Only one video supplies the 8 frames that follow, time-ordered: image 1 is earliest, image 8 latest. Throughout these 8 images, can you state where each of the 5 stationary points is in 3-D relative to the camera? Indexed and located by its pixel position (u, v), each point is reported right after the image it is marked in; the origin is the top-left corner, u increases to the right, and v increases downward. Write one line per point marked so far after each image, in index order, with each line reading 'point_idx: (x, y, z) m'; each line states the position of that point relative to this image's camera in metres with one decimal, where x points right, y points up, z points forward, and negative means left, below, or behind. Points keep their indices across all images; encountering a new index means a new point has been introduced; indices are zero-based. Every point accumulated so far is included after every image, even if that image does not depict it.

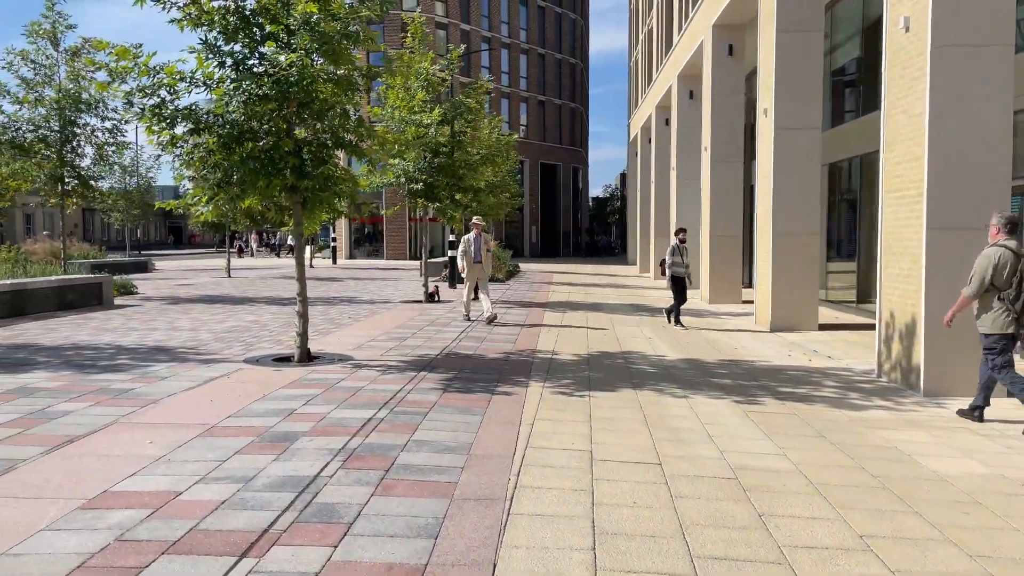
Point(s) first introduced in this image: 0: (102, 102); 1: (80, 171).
0: (-9.1, +4.1, +17.6) m
1: (-9.6, +2.6, +17.6) m
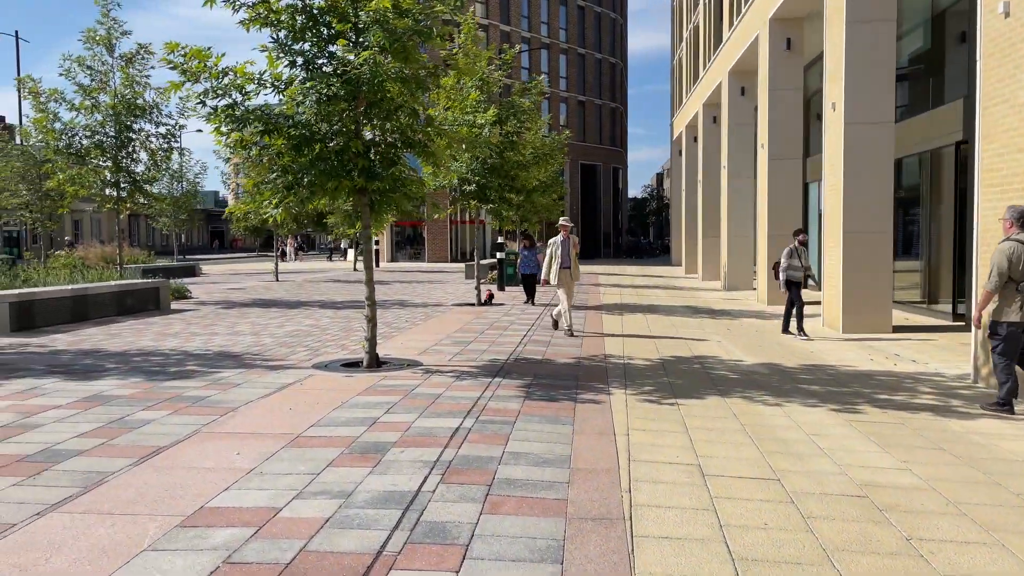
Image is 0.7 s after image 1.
0: (-7.9, +4.0, +17.7) m
1: (-8.4, +2.5, +17.8) m
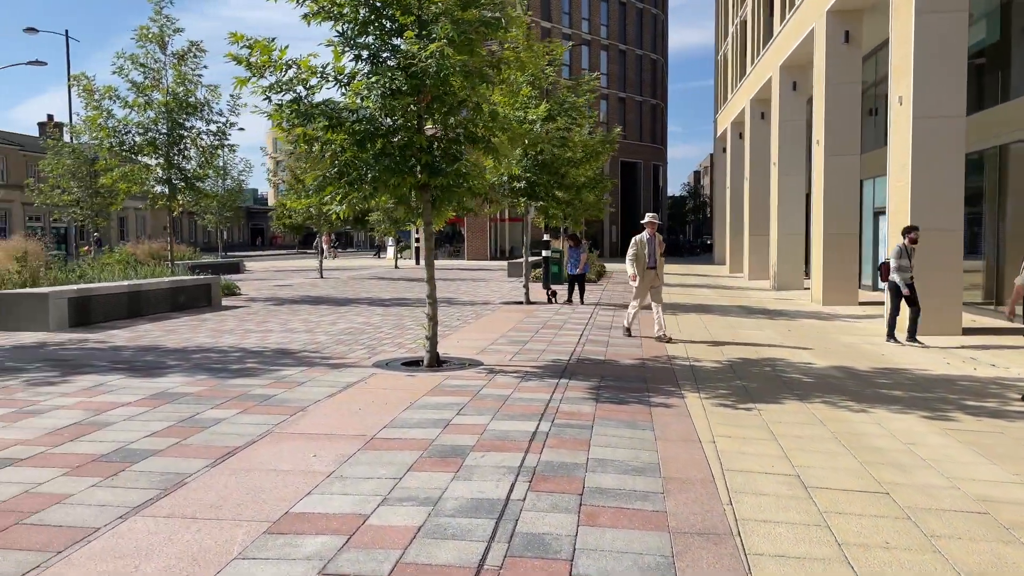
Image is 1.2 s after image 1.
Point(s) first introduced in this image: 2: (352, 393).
0: (-6.8, +4.1, +17.8) m
1: (-7.3, +2.6, +17.9) m
2: (-1.4, -0.9, +6.9) m
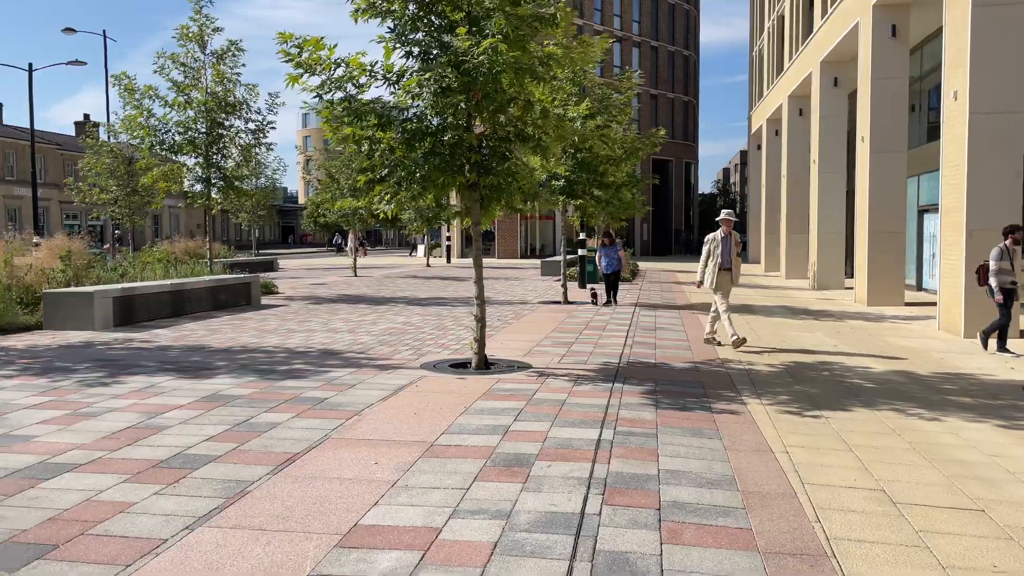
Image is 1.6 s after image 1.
0: (-6.0, +4.2, +17.8) m
1: (-6.5, +2.6, +17.9) m
2: (-0.9, -0.9, +6.8) m
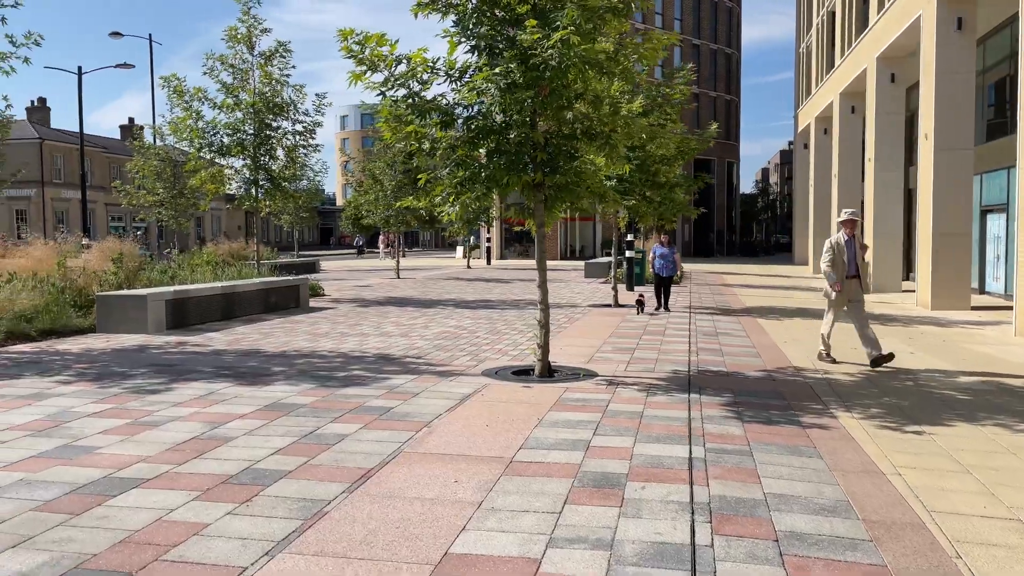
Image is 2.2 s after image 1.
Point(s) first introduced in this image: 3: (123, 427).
0: (-4.9, +4.1, +17.7) m
1: (-5.4, +2.6, +17.9) m
2: (-0.3, -1.0, +6.5) m
3: (-2.8, -1.0, +5.8) m
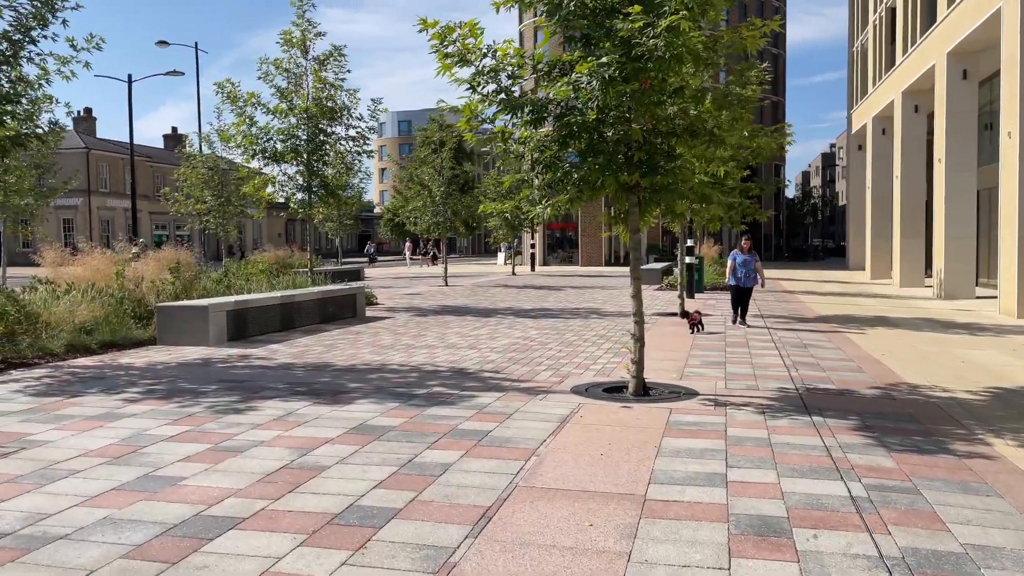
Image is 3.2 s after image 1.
0: (-3.6, +3.9, +17.4) m
1: (-4.1, +2.4, +17.5) m
2: (+0.5, -1.1, +5.9) m
3: (-2.1, -1.1, +5.3) m
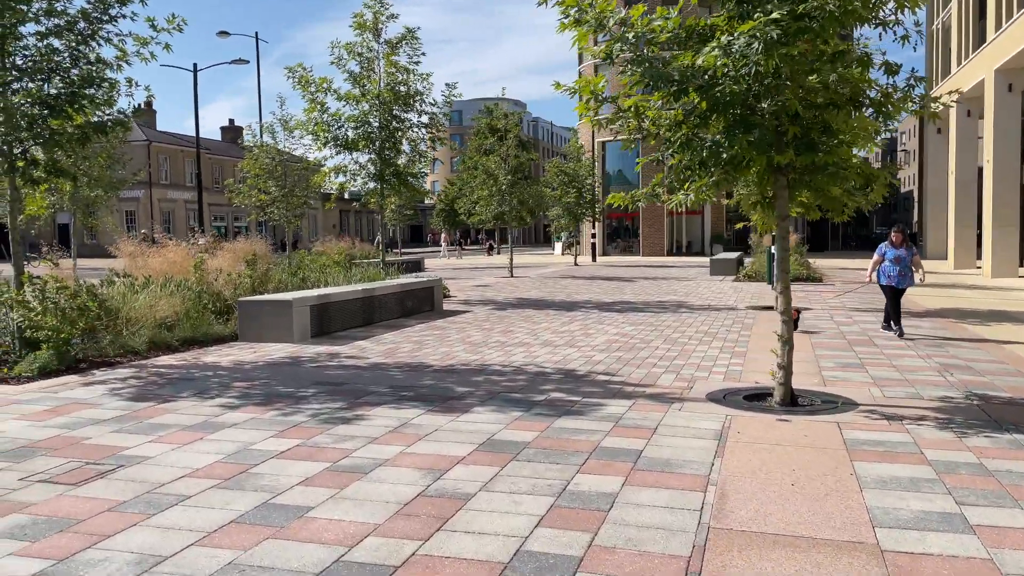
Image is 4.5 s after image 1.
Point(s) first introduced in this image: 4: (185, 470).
0: (-2.0, +4.1, +16.7) m
1: (-2.4, +2.6, +16.9) m
2: (+1.5, -1.0, +5.1) m
3: (-1.1, -1.1, +4.7) m
4: (-2.0, -1.1, +4.8) m
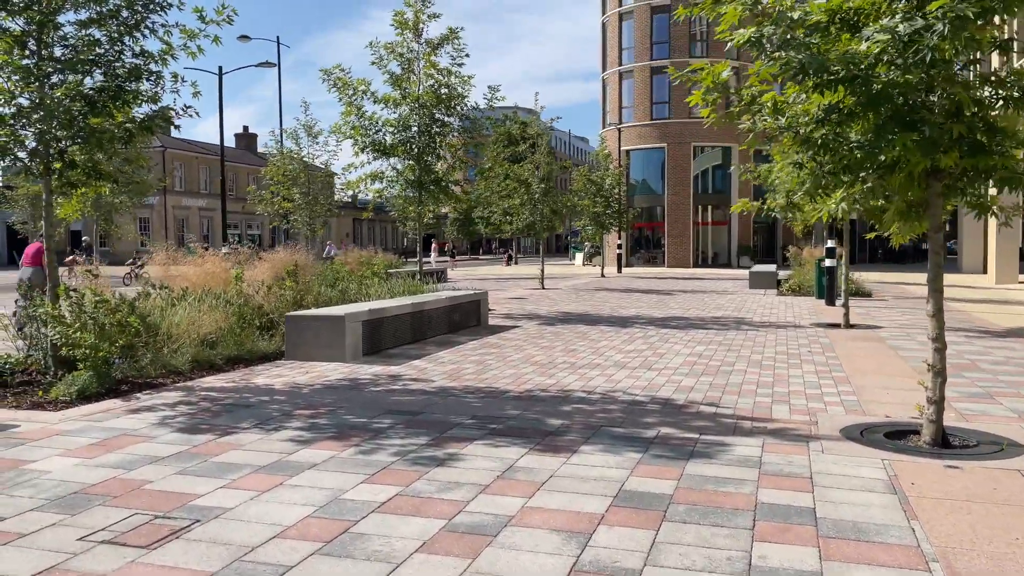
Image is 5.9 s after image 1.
0: (-1.0, +3.8, +16.0) m
1: (-1.5, +2.3, +16.1) m
2: (+2.3, -1.2, +4.3) m
3: (-0.3, -1.2, +3.8) m
4: (-1.2, -1.2, +4.0) m
